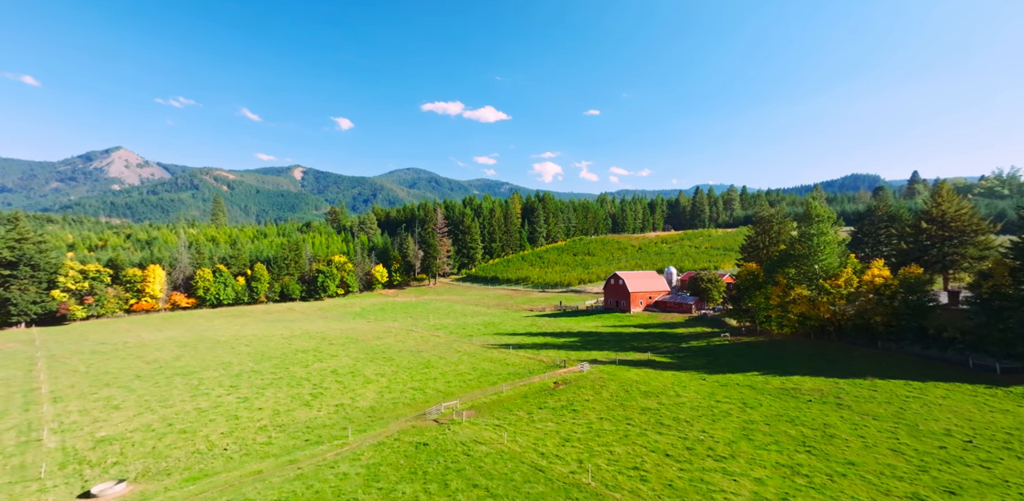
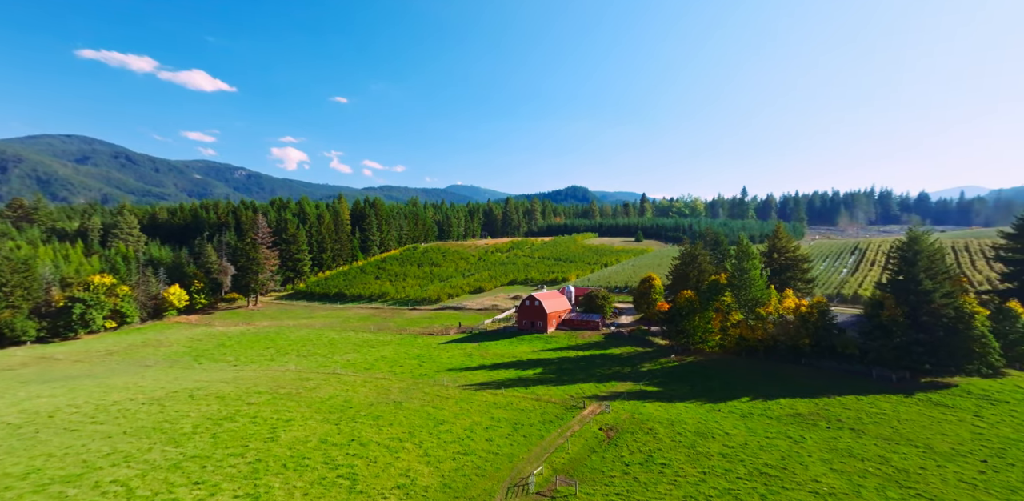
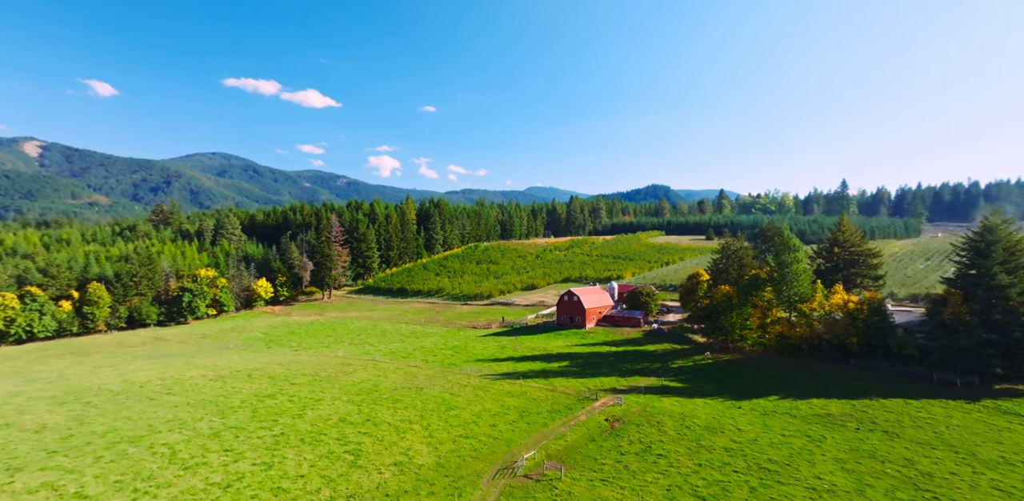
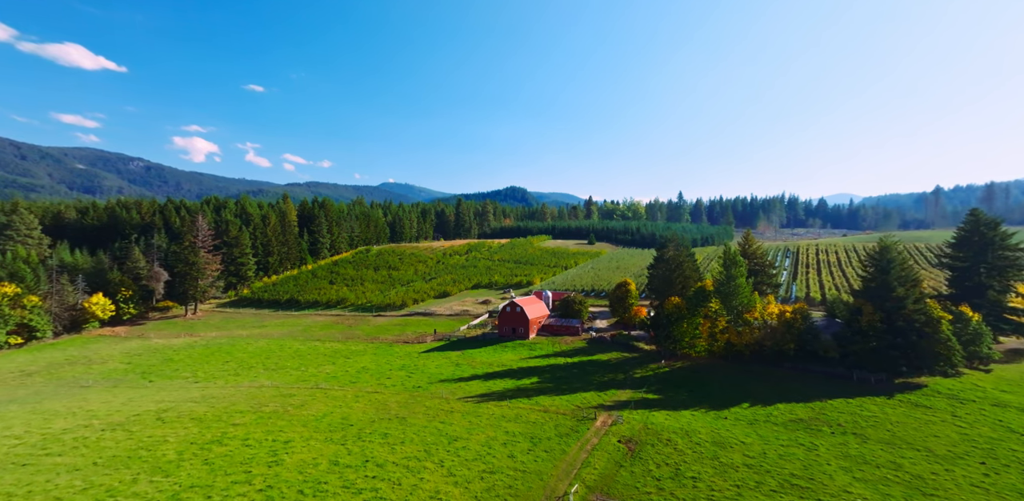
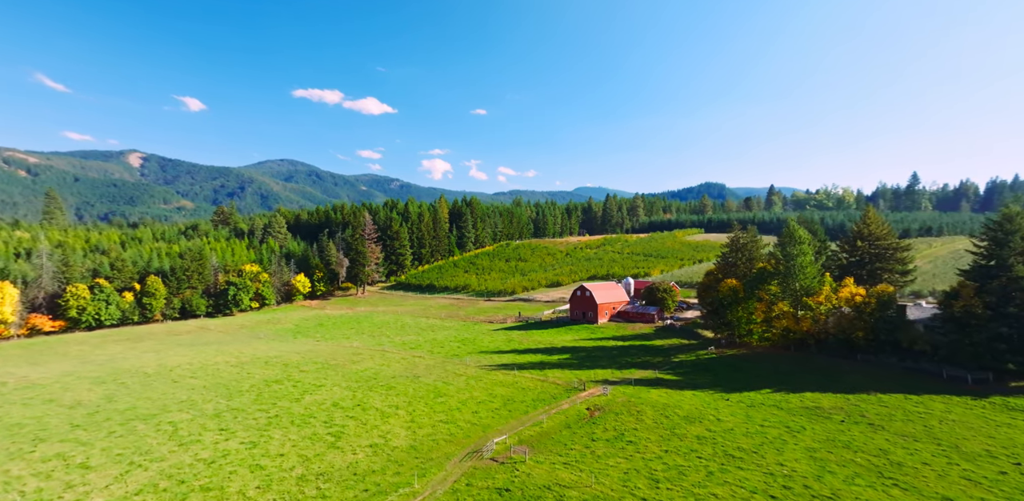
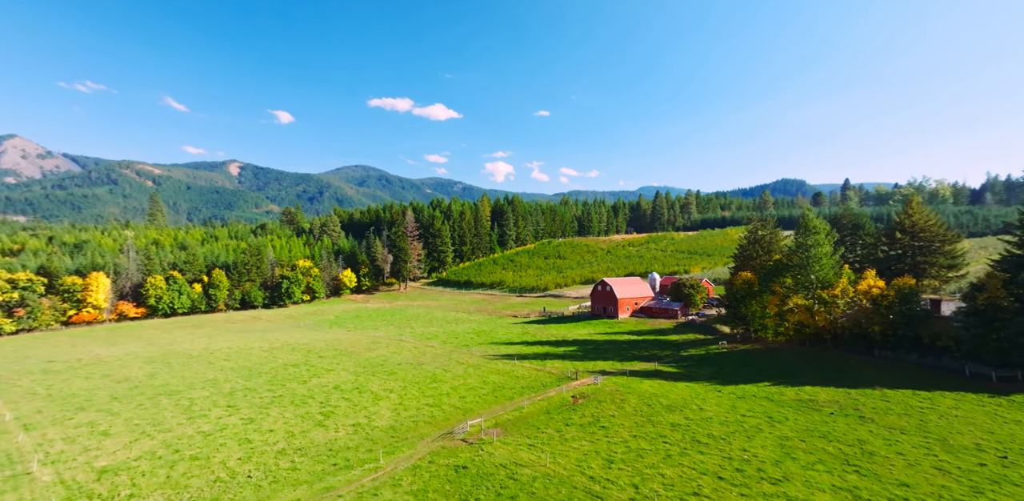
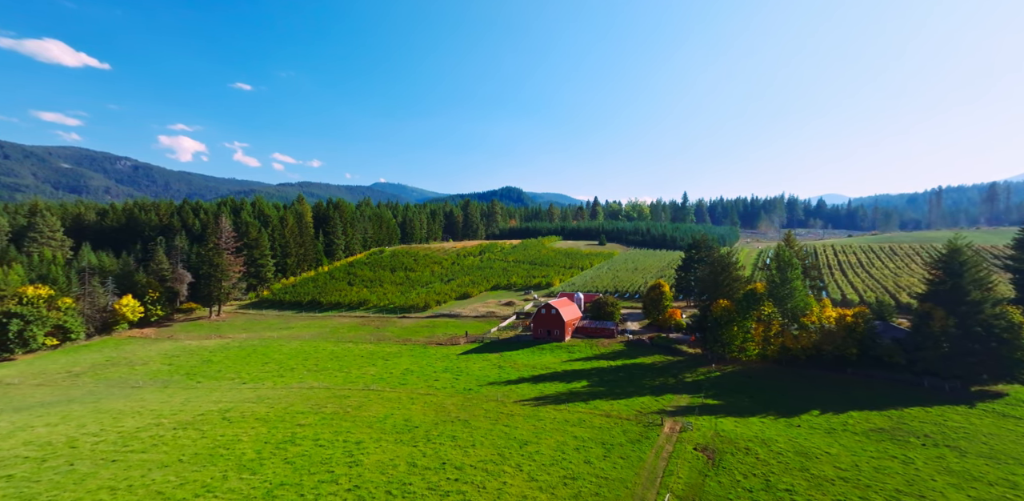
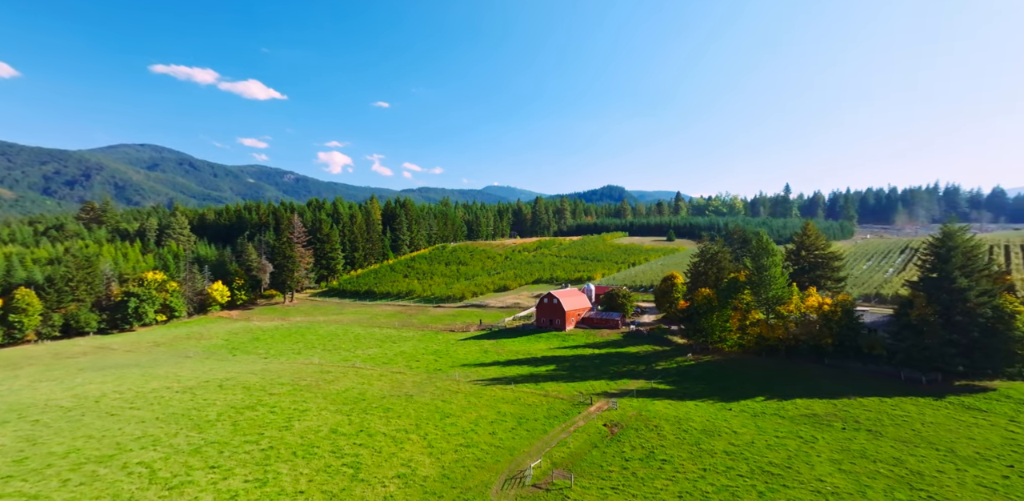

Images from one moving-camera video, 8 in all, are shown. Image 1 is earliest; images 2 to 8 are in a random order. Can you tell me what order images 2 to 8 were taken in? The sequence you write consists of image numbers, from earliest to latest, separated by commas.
6, 5, 3, 8, 2, 4, 7
